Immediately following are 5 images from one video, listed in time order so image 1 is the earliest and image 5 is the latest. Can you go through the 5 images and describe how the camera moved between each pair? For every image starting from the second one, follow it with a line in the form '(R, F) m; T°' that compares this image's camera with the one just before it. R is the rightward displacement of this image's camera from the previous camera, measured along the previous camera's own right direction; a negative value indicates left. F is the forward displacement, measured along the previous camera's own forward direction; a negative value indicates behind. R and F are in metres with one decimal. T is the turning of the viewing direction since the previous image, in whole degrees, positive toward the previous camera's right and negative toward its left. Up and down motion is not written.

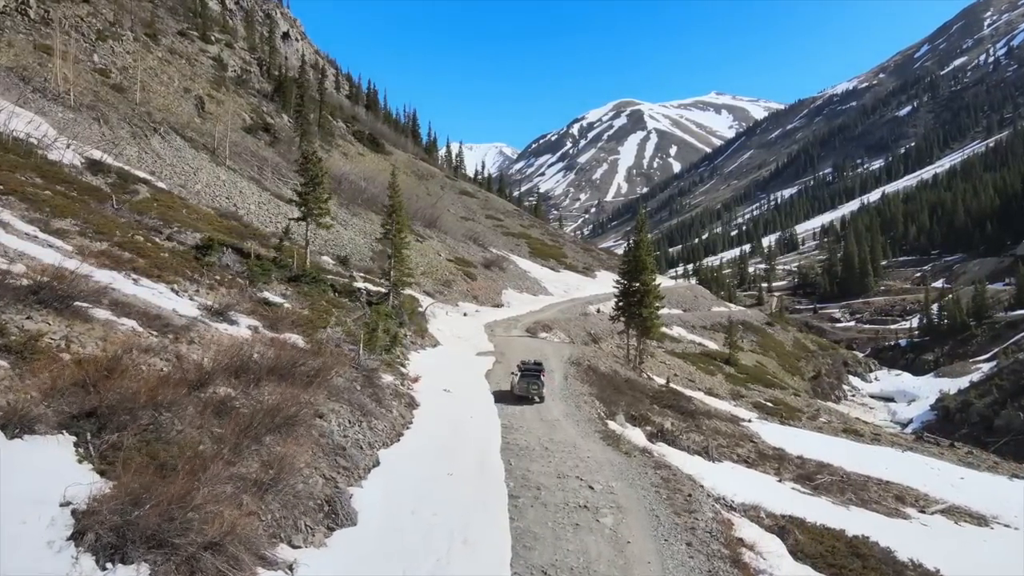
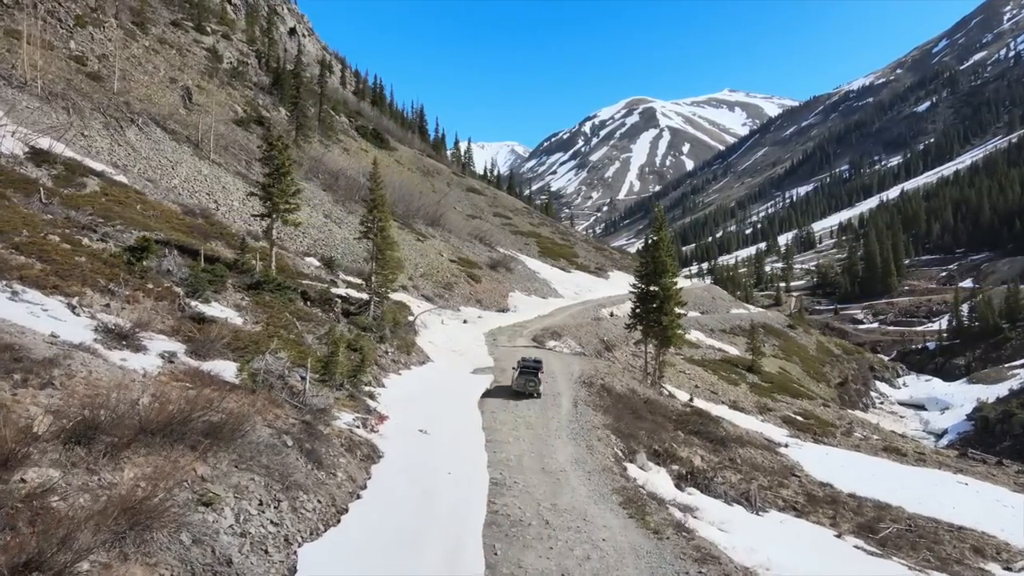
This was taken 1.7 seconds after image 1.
(+0.4, +3.9) m; -1°
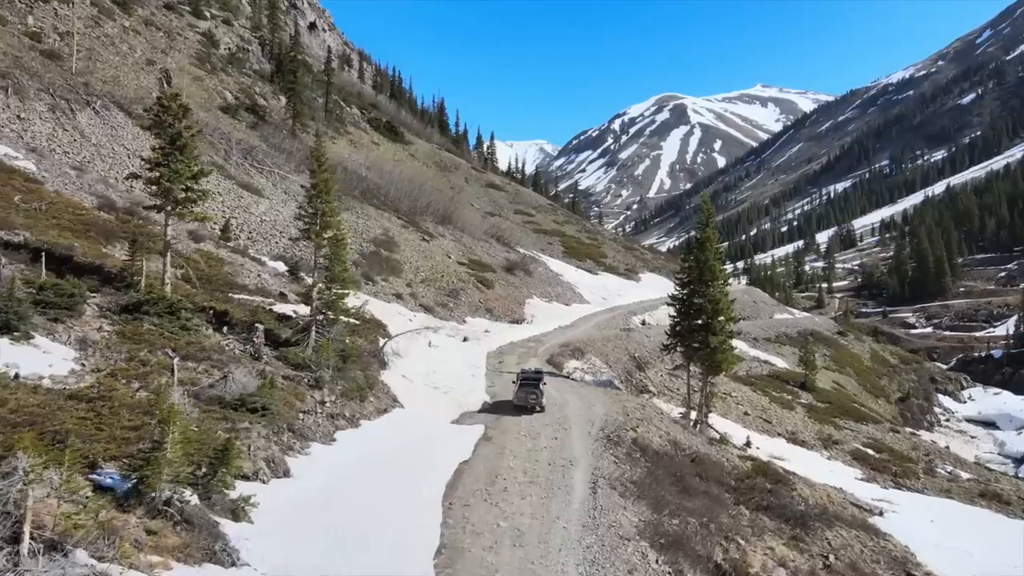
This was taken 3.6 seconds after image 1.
(+0.8, +6.7) m; -2°
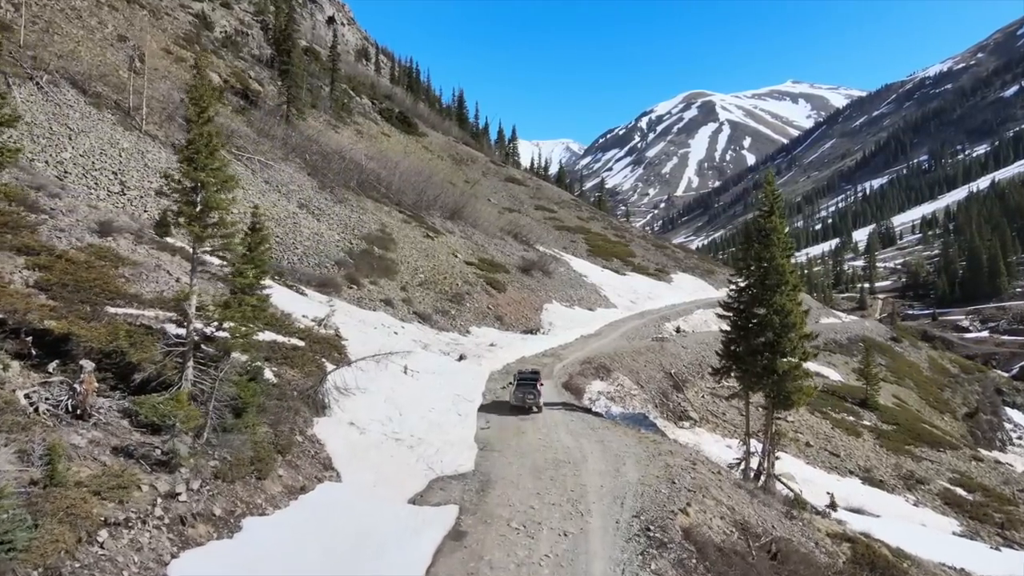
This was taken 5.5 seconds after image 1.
(+0.6, +6.1) m; -2°
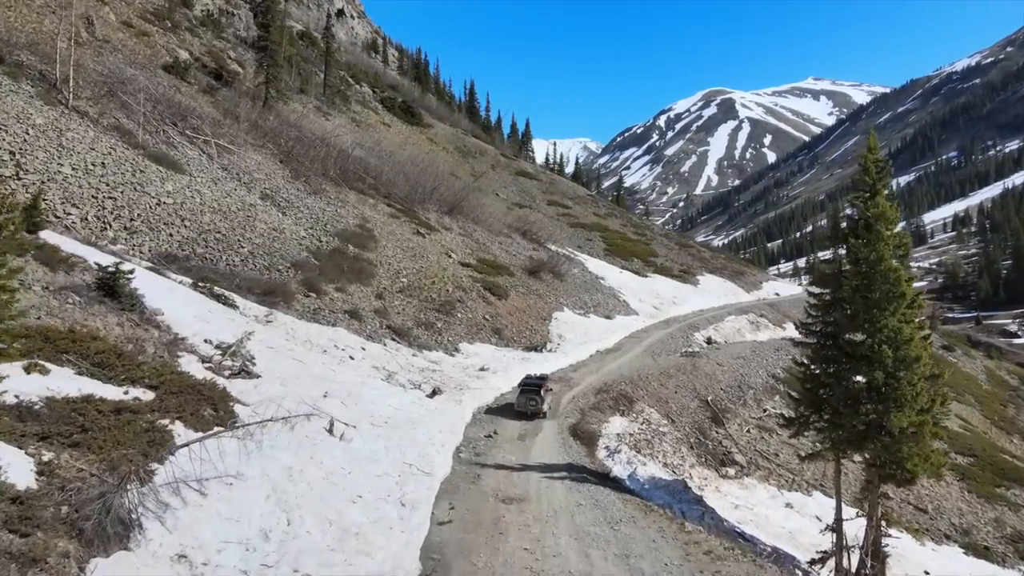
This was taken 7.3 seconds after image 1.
(+0.7, +6.3) m; -1°
